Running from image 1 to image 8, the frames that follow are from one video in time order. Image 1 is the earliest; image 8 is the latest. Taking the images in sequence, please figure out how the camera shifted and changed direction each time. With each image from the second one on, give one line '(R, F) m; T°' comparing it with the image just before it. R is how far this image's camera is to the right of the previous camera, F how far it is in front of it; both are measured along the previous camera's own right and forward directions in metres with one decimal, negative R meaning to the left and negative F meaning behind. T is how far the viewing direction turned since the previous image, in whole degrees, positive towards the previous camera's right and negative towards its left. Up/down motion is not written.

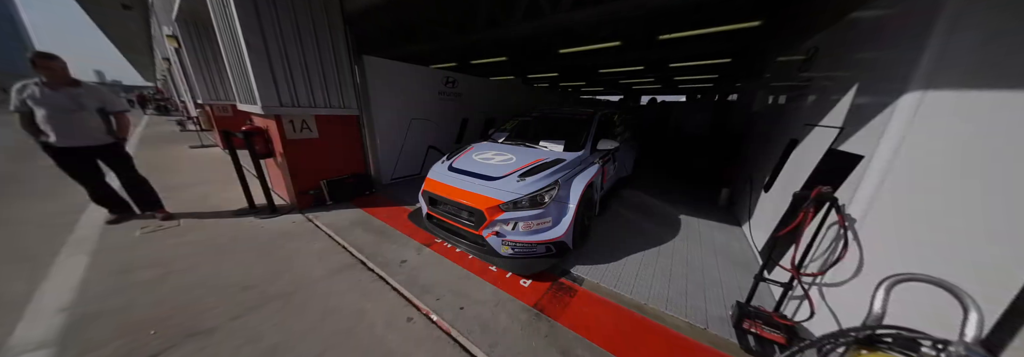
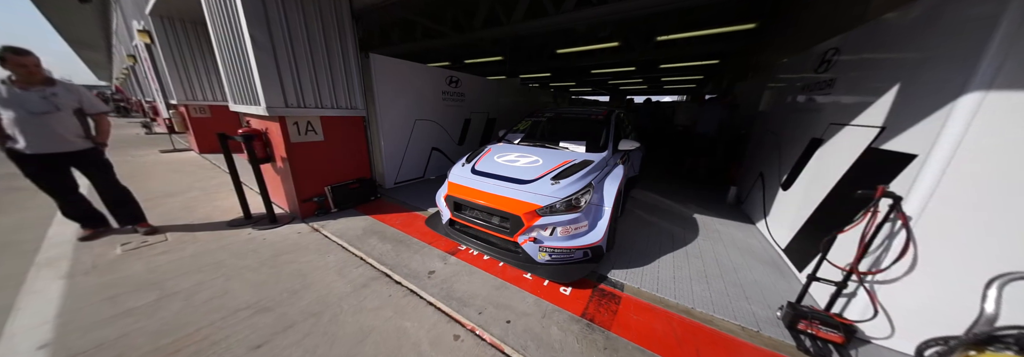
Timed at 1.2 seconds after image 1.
(-0.5, +0.1) m; +3°
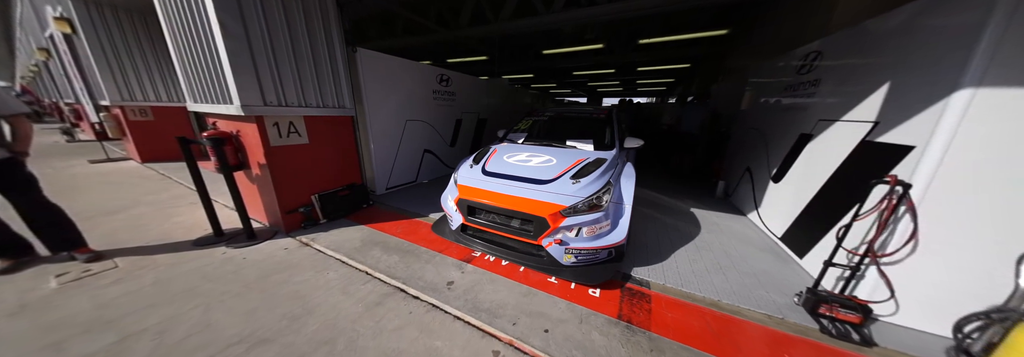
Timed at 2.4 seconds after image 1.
(-0.4, +0.1) m; +5°
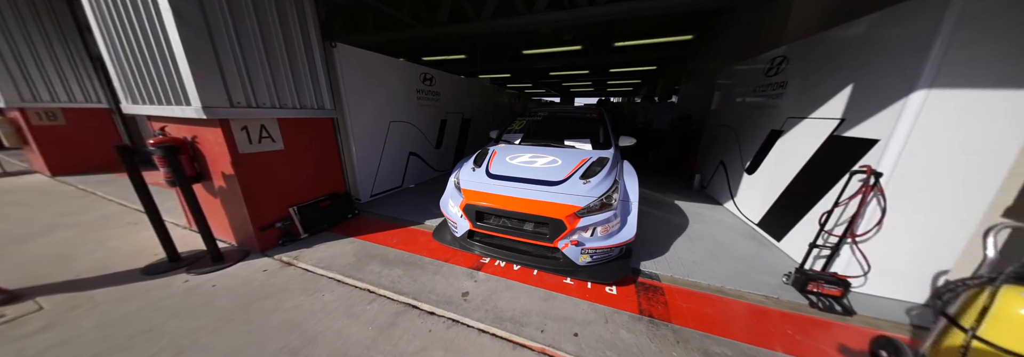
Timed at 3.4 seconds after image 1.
(-0.3, +0.1) m; +6°
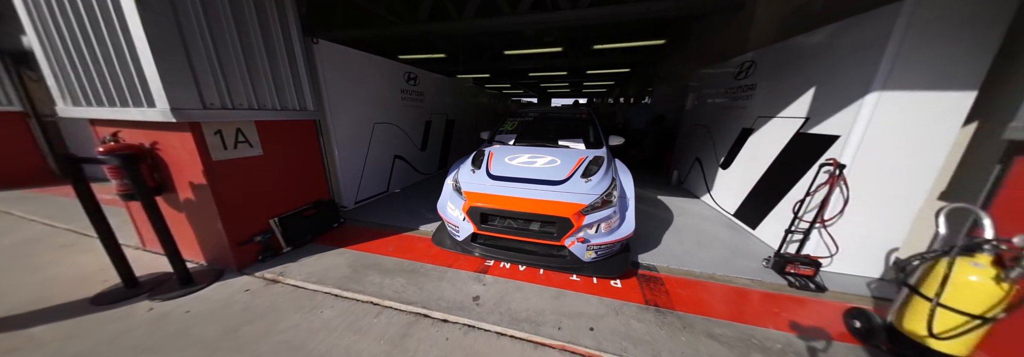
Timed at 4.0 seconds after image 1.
(-0.2, 0.0) m; +5°
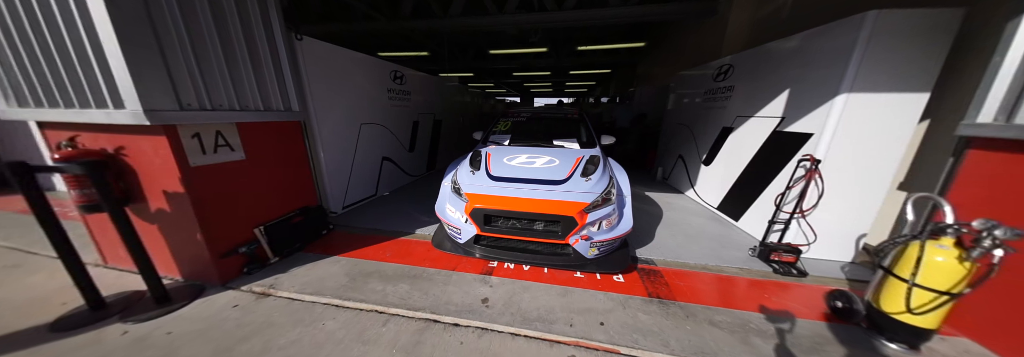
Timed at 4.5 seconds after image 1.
(-0.2, 0.0) m; +4°
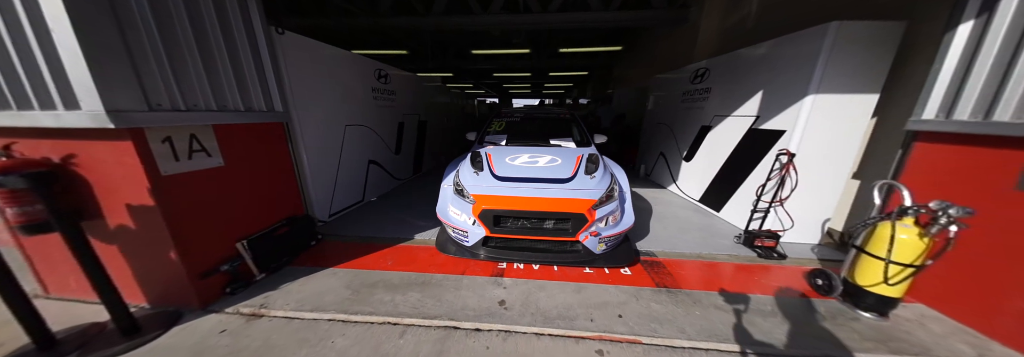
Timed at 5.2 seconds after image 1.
(-0.3, 0.0) m; +5°
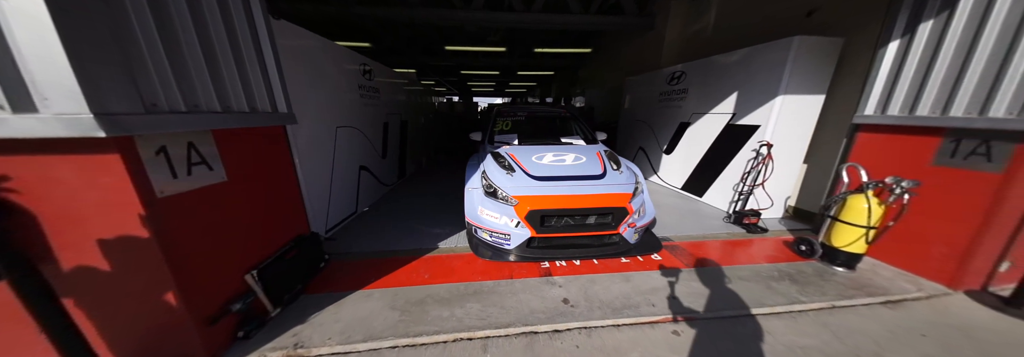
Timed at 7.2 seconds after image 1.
(-0.8, +0.1) m; +10°
